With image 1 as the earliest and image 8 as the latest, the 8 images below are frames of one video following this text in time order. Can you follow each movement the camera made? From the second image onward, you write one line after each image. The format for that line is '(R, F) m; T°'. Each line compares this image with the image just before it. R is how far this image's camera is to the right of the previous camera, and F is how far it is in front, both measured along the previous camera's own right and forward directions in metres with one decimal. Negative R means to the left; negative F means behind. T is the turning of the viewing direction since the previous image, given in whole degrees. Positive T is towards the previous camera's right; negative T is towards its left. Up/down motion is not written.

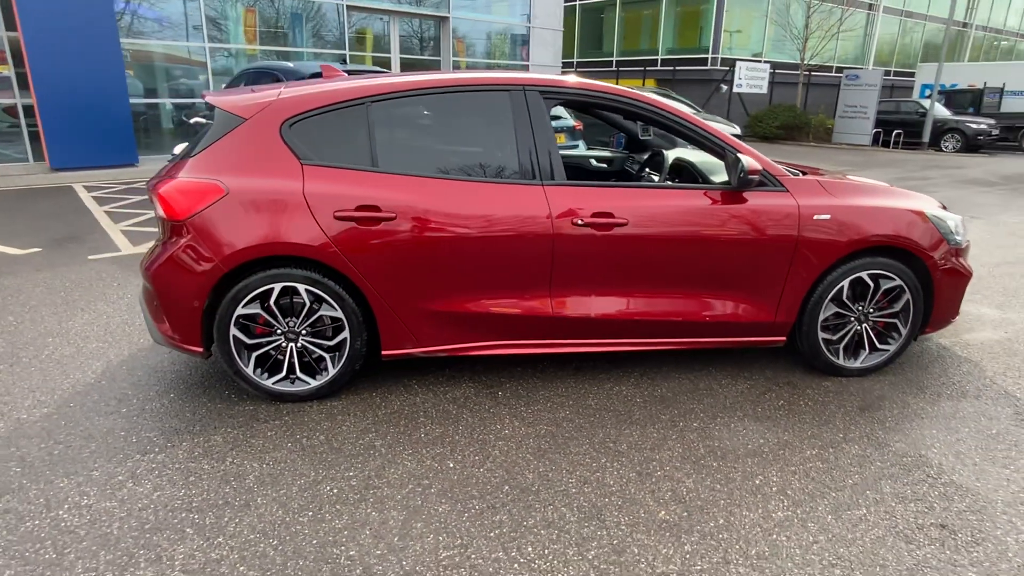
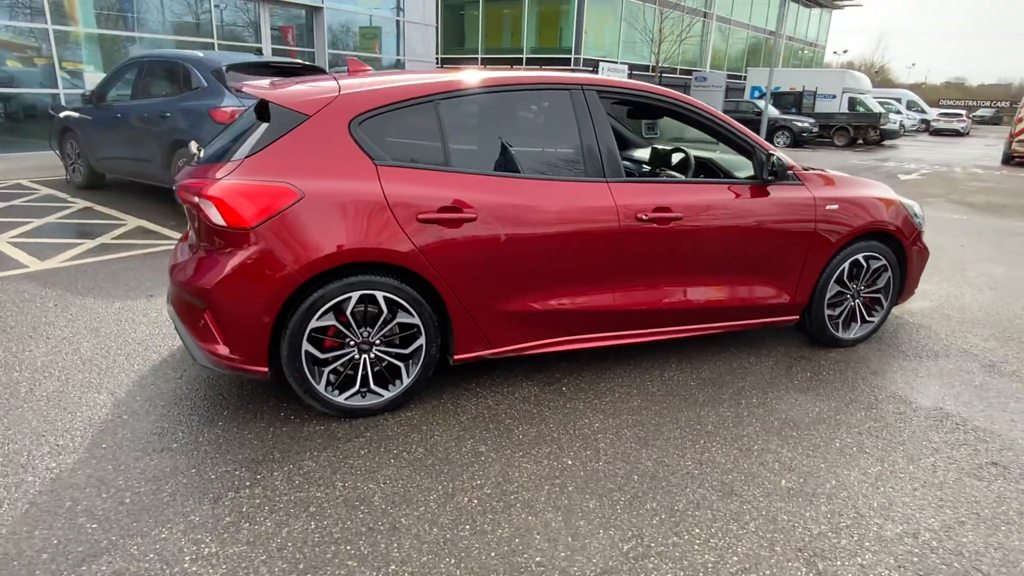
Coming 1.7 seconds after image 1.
(-1.1, +0.1) m; +13°
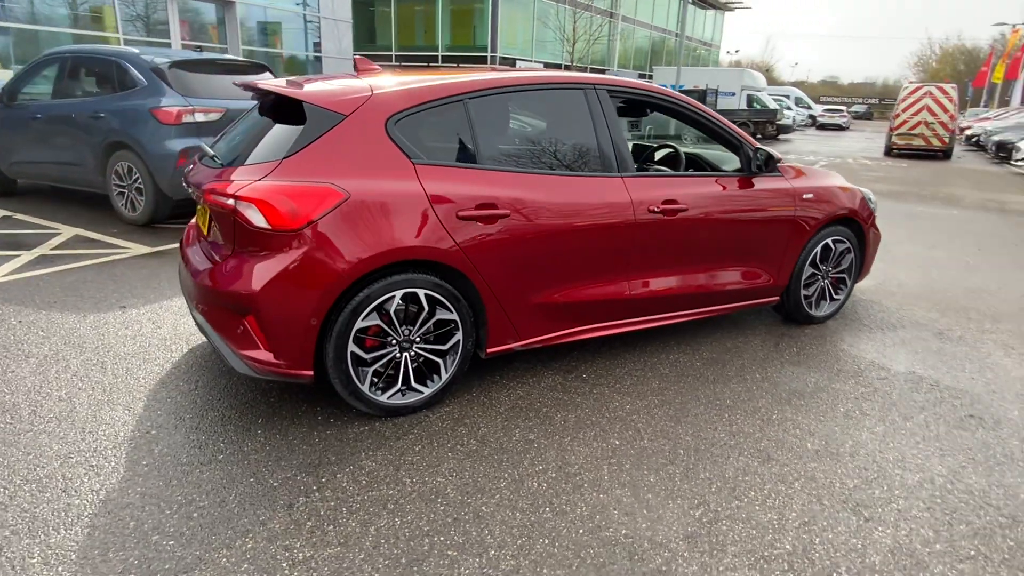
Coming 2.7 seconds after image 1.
(-0.6, -0.1) m; +8°
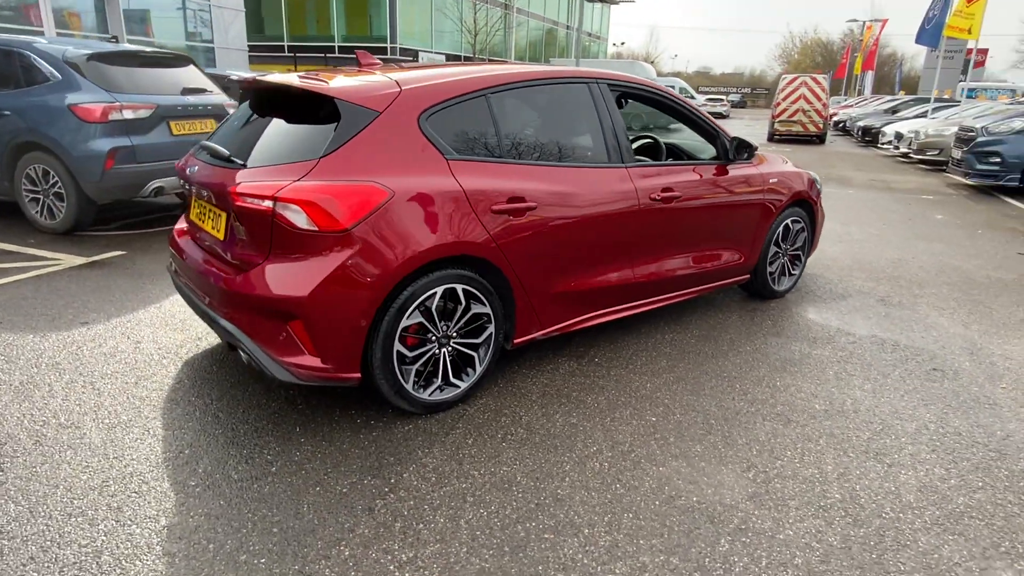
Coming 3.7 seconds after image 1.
(-0.7, 0.0) m; +9°
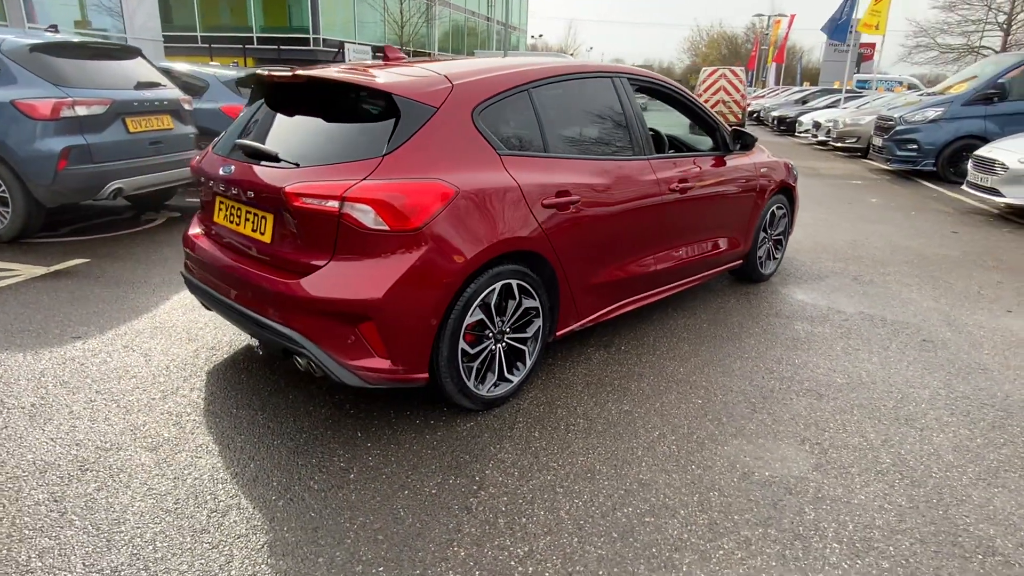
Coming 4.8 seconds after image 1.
(-0.6, 0.0) m; +7°
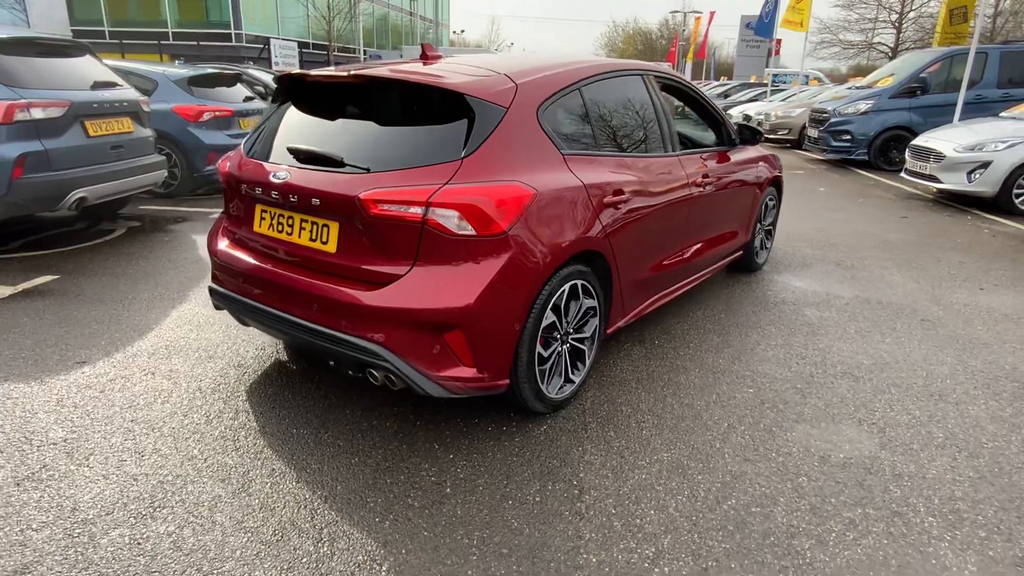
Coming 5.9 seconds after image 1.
(-0.7, +0.1) m; +7°
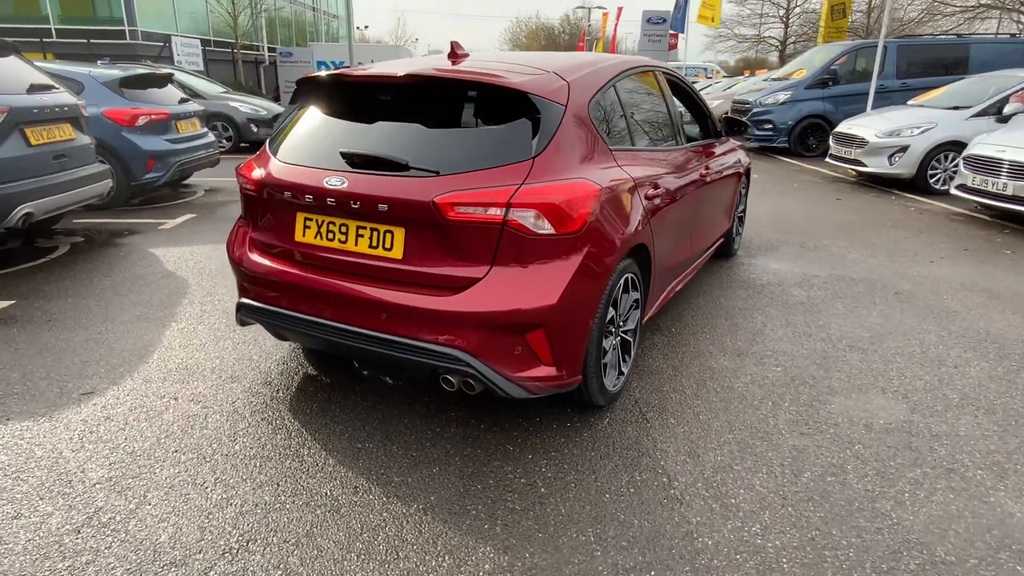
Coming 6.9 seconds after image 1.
(-0.7, 0.0) m; +8°
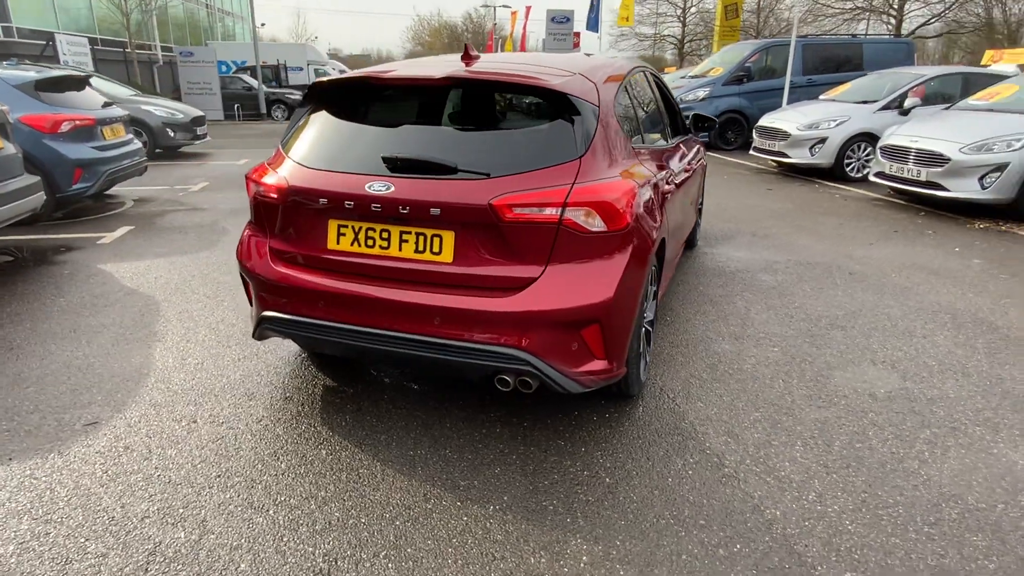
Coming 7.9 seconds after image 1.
(-0.6, 0.0) m; +8°
